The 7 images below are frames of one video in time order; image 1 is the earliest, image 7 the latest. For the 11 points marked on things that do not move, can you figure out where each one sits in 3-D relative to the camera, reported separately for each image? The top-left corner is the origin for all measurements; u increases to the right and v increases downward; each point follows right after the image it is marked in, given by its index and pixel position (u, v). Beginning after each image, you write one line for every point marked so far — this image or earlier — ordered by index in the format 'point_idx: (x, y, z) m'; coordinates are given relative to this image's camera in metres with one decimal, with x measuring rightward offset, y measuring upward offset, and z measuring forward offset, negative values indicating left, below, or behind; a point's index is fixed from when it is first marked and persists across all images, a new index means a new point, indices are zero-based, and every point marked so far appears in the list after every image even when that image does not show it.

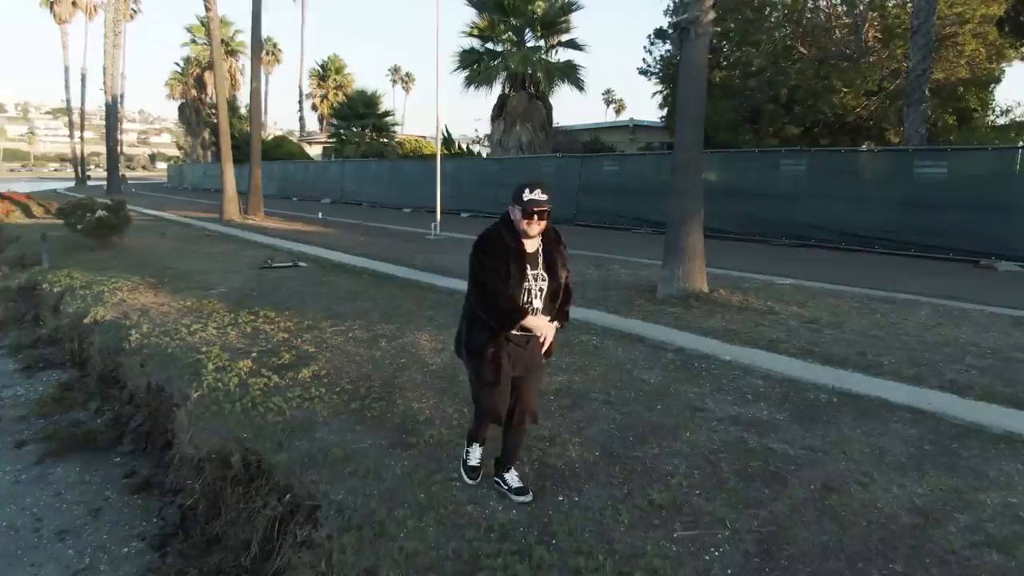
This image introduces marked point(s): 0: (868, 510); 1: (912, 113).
0: (+1.7, -1.0, +3.7) m
1: (+7.5, +3.2, +14.5) m
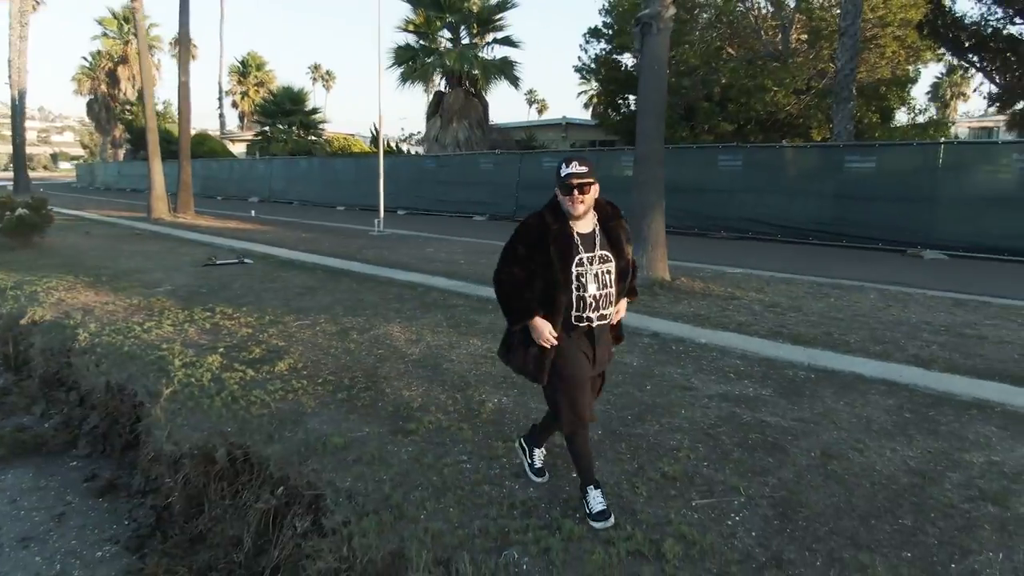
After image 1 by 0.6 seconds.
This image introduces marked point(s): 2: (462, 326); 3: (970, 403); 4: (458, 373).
0: (+1.8, -0.9, +4.0) m
1: (+6.4, +3.4, +15.2) m
2: (-0.5, -0.3, +7.4) m
3: (+2.8, -0.7, +4.8) m
4: (-0.4, -0.6, +5.9) m
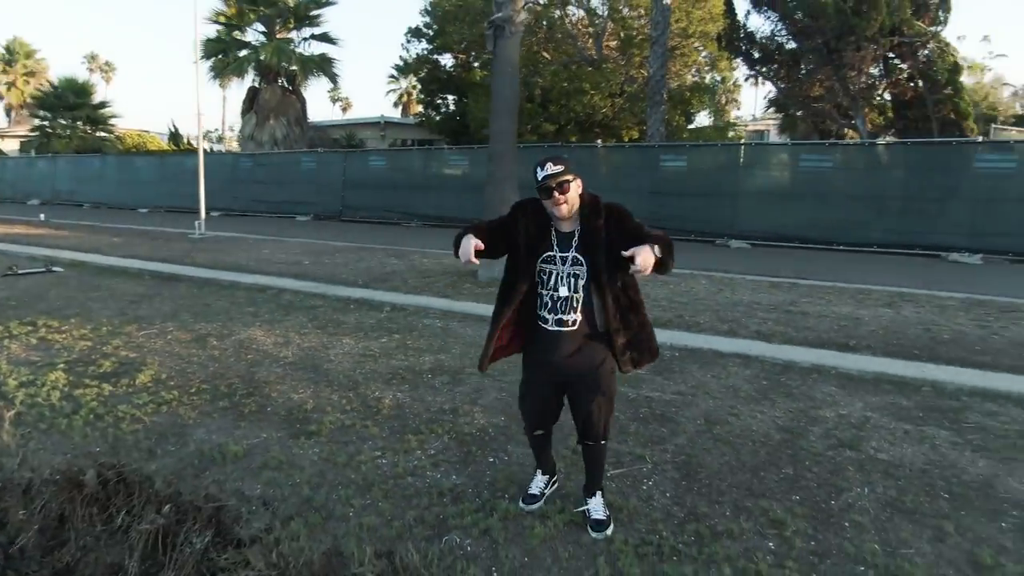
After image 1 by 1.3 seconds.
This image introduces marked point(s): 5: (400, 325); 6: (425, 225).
0: (+1.3, -0.8, +4.5) m
1: (+3.0, +3.7, +16.5) m
2: (-1.7, -0.3, +7.3) m
3: (+2.1, -0.6, +5.5) m
4: (-1.3, -0.6, +5.8) m
5: (-1.0, -0.3, +7.2) m
6: (-2.0, +1.5, +18.0) m
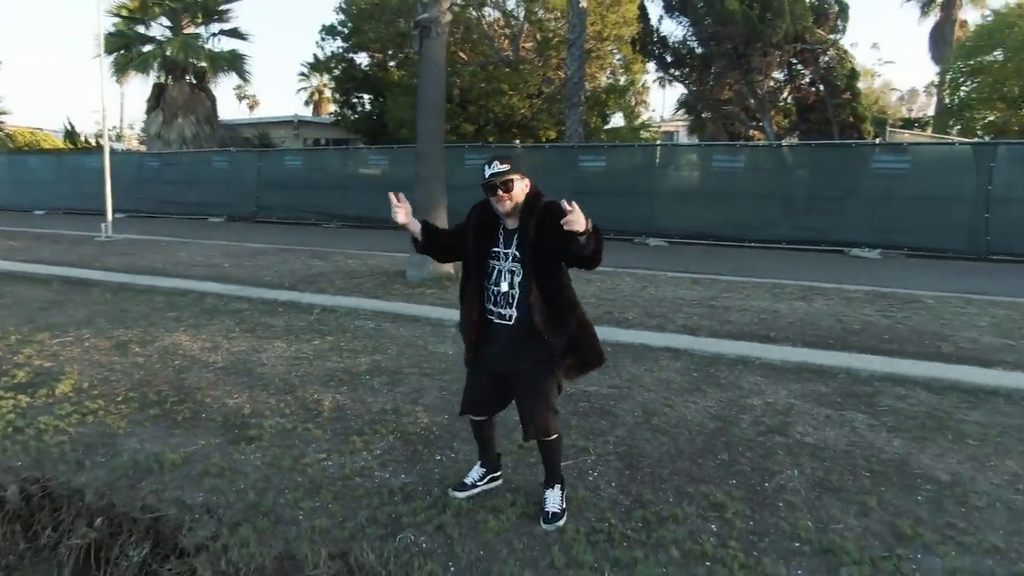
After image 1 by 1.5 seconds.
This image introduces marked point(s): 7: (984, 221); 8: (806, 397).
0: (+1.0, -0.8, +4.7) m
1: (+1.3, +3.7, +16.8) m
2: (-2.3, -0.4, +7.1) m
3: (+1.7, -0.5, +5.8) m
4: (-1.7, -0.6, +5.8) m
5: (-1.6, -0.4, +7.1) m
6: (-3.8, +1.4, +17.8) m
7: (+7.3, +1.0, +12.1) m
8: (+1.9, -0.7, +5.1) m
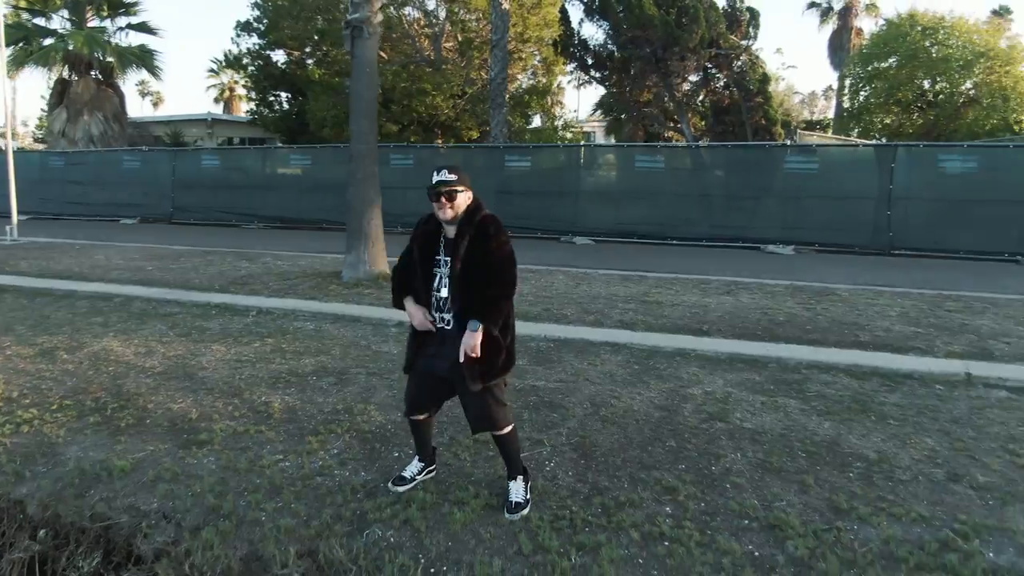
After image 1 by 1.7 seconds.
0: (+0.7, -0.8, +4.9) m
1: (-0.3, +3.7, +16.9) m
2: (-2.8, -0.4, +7.0) m
3: (+1.2, -0.5, +6.1) m
4: (-2.1, -0.7, +5.7) m
5: (-2.2, -0.4, +7.0) m
6: (-5.4, +1.4, +17.4) m
7: (+6.1, +1.1, +12.9) m
8: (+1.6, -0.7, +5.3) m
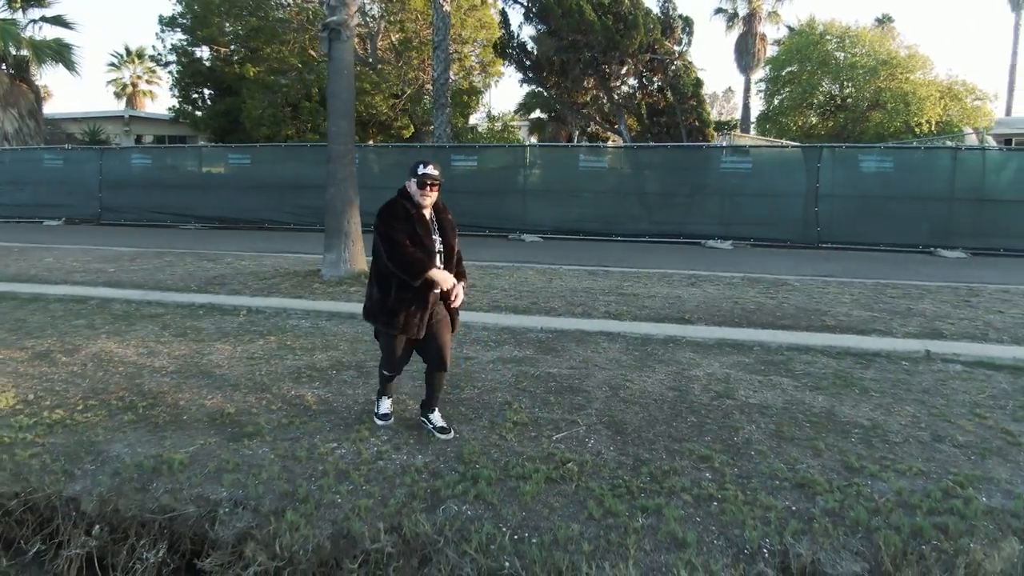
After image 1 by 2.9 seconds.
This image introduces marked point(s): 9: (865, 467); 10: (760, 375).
0: (+0.9, -0.7, +5.4) m
1: (-1.6, +3.8, +17.2) m
2: (-2.9, -0.4, +7.0) m
3: (+1.3, -0.4, +6.6) m
4: (-2.0, -0.6, +5.8) m
5: (-2.2, -0.4, +7.1) m
6: (-6.7, +1.3, +17.0) m
7: (+5.3, +1.3, +13.9) m
8: (+1.7, -0.6, +5.9) m
9: (+2.0, -1.0, +4.4) m
10: (+1.8, -0.6, +5.7) m
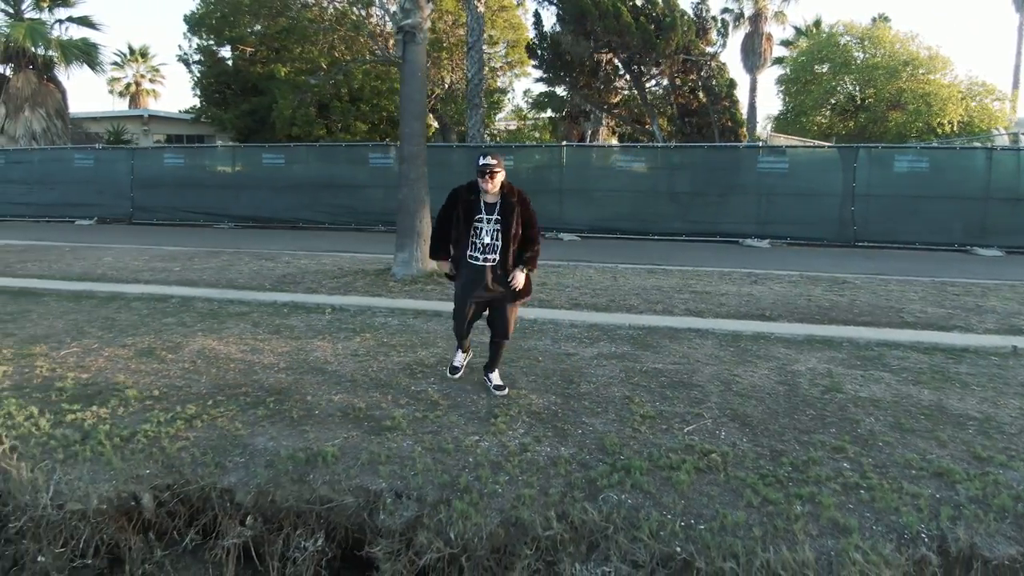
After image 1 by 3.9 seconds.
0: (+1.7, -0.7, +5.5) m
1: (-0.9, +3.8, +17.3) m
2: (-2.1, -0.4, +7.1) m
3: (+2.1, -0.4, +6.7) m
4: (-1.2, -0.6, +5.9) m
5: (-1.4, -0.3, +7.3) m
6: (-6.0, +1.4, +17.1) m
7: (+6.1, +1.3, +14.1) m
8: (+2.5, -0.6, +6.1) m
9: (+2.8, -1.0, +4.5) m
10: (+2.6, -0.6, +5.9) m
